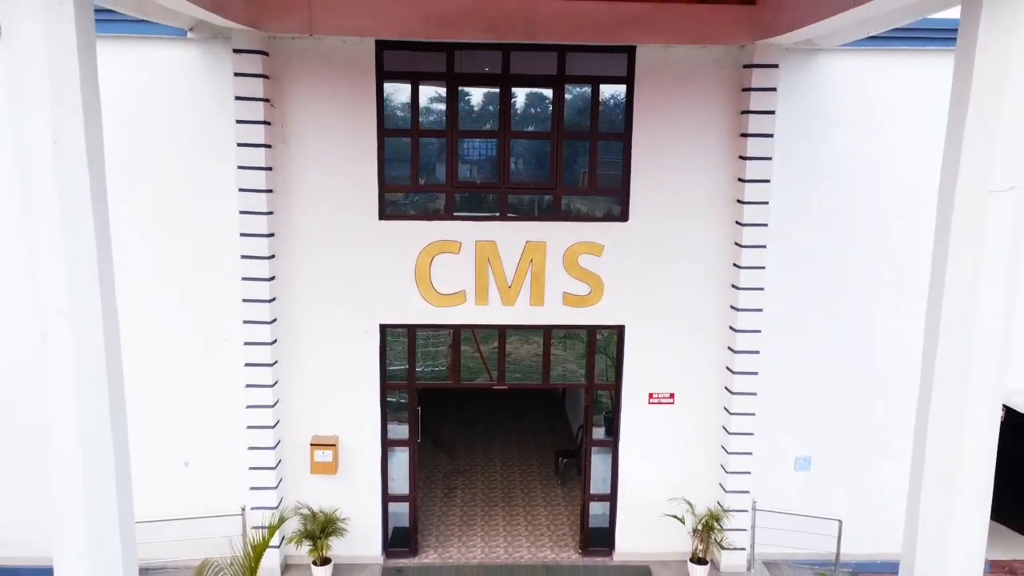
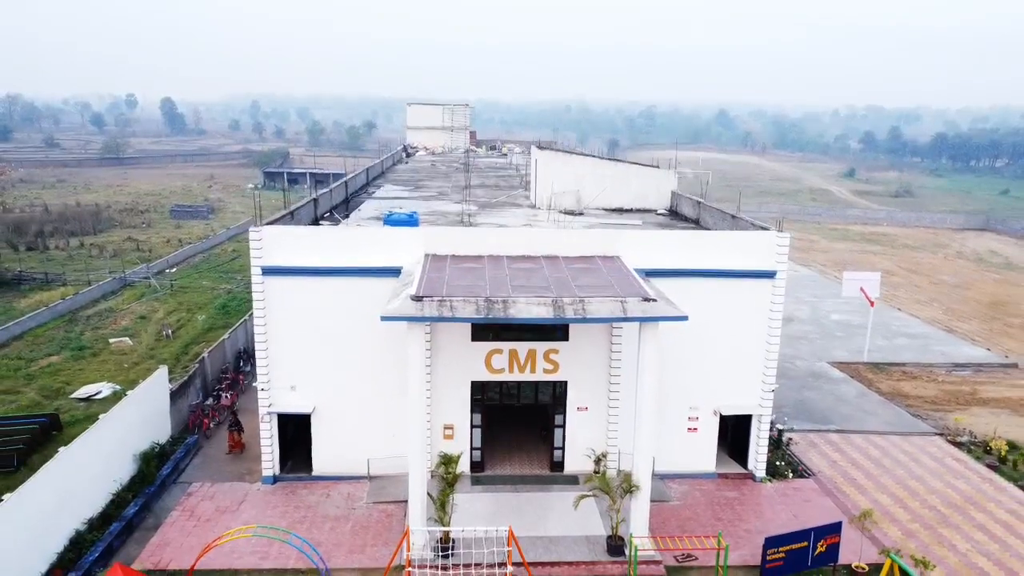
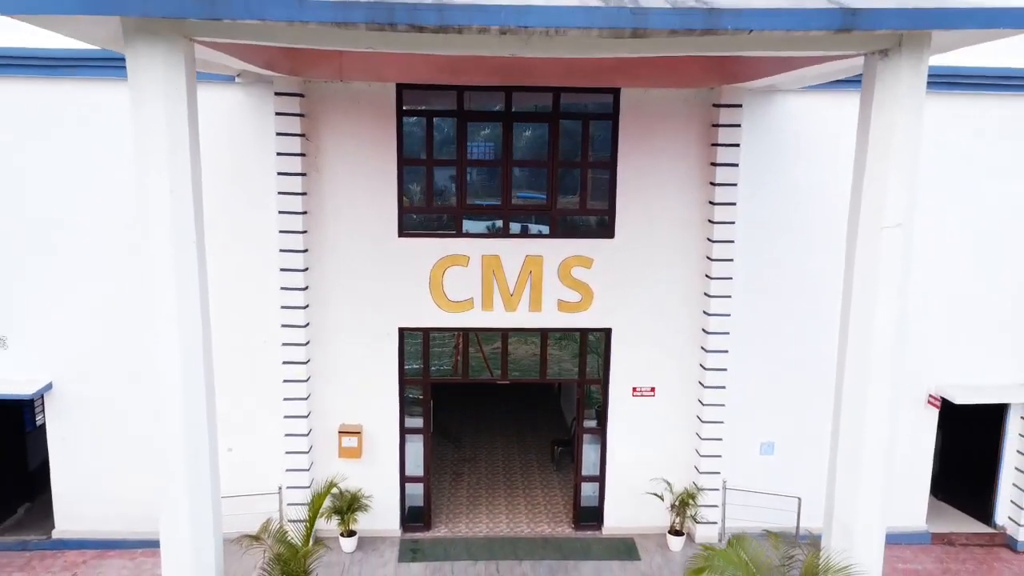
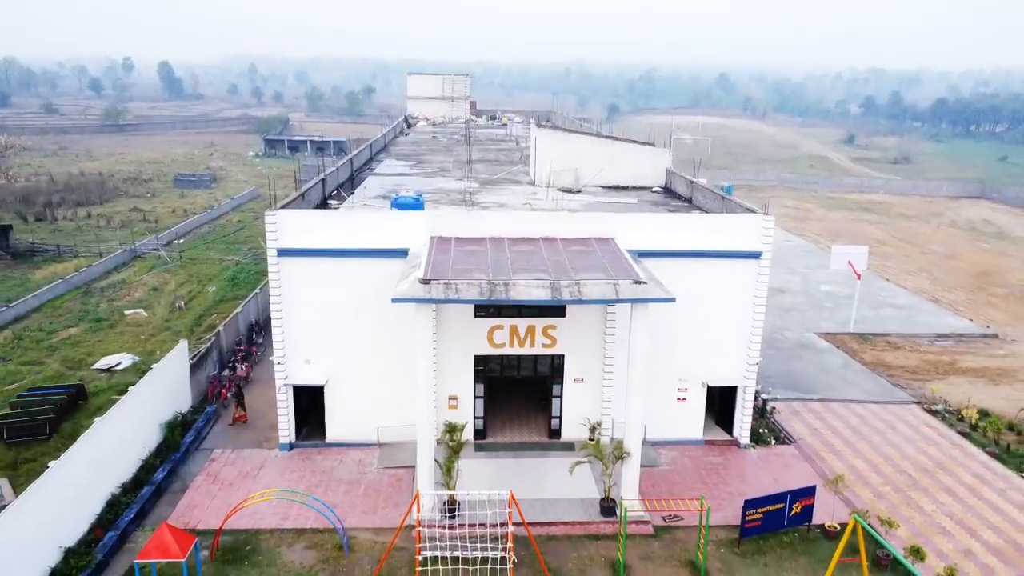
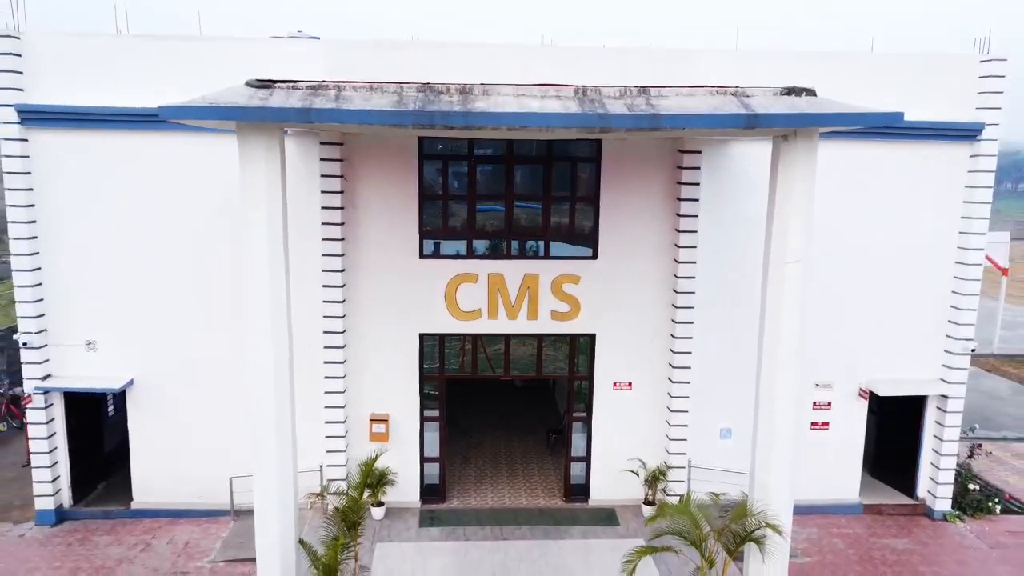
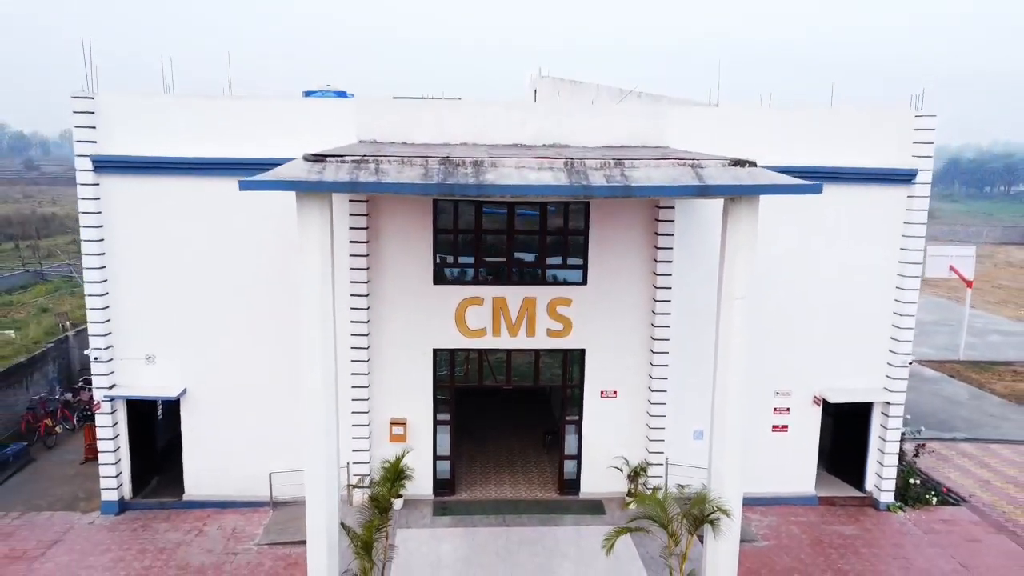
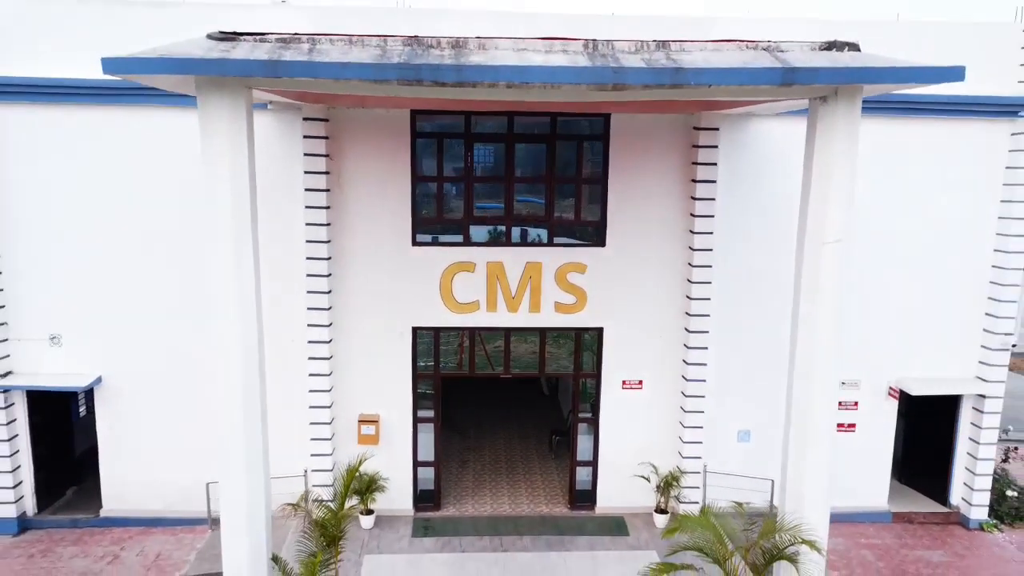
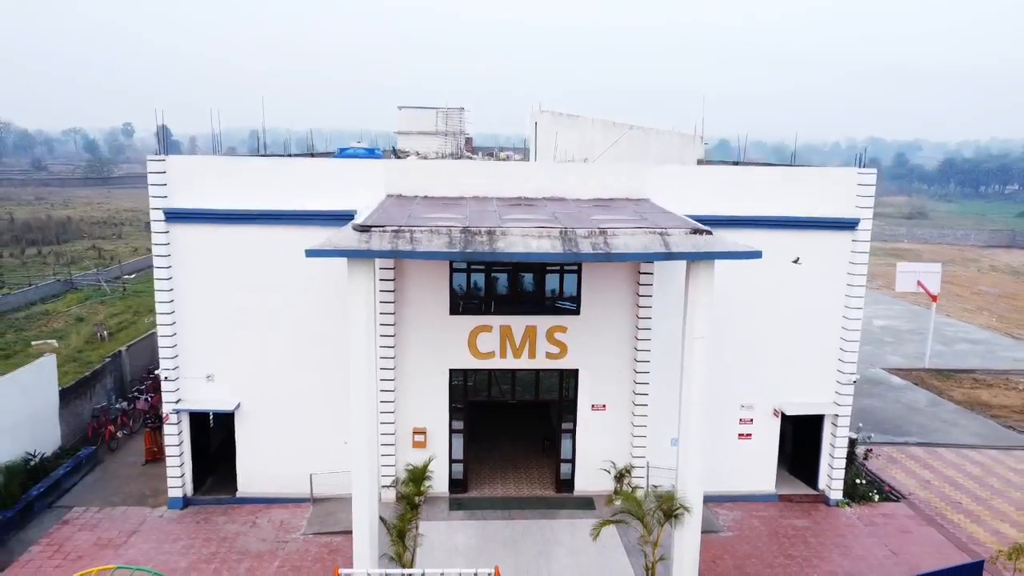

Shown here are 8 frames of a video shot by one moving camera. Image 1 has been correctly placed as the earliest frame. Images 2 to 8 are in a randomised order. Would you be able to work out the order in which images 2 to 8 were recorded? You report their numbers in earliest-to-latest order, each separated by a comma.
3, 7, 5, 6, 8, 2, 4
